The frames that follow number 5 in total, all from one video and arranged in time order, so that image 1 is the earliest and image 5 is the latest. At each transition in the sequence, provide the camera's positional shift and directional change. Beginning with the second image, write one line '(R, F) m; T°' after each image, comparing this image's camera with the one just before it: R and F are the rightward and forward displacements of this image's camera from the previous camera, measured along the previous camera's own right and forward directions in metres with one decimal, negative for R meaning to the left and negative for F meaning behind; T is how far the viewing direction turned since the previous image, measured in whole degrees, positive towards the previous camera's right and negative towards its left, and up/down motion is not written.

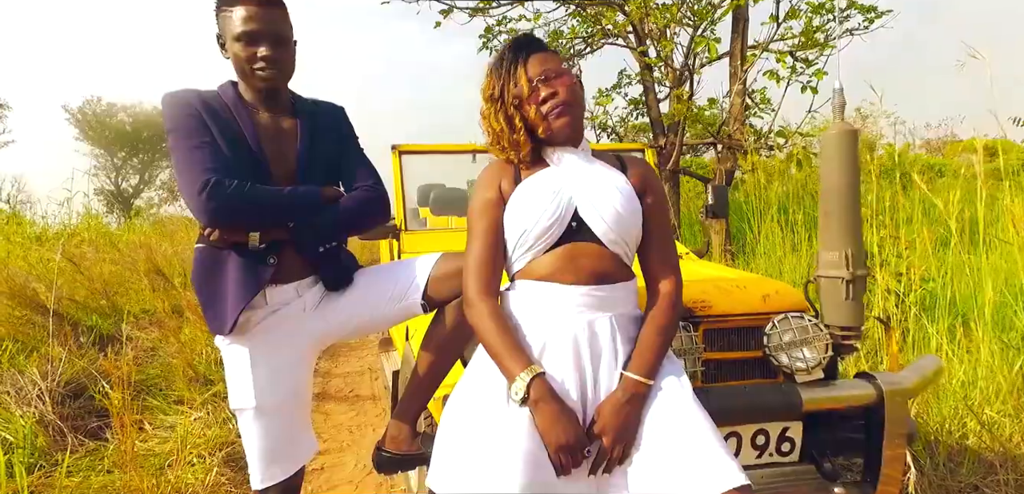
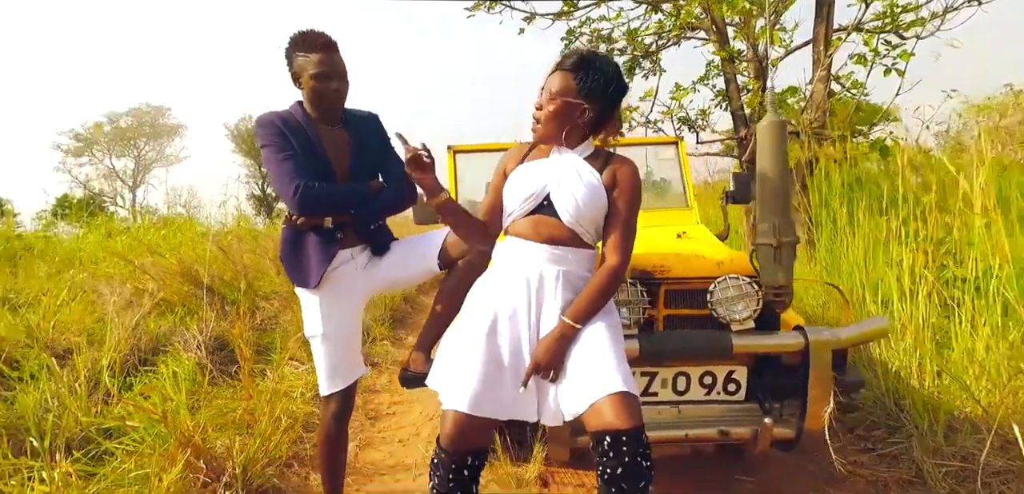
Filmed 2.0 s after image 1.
(+0.5, -0.5) m; -12°
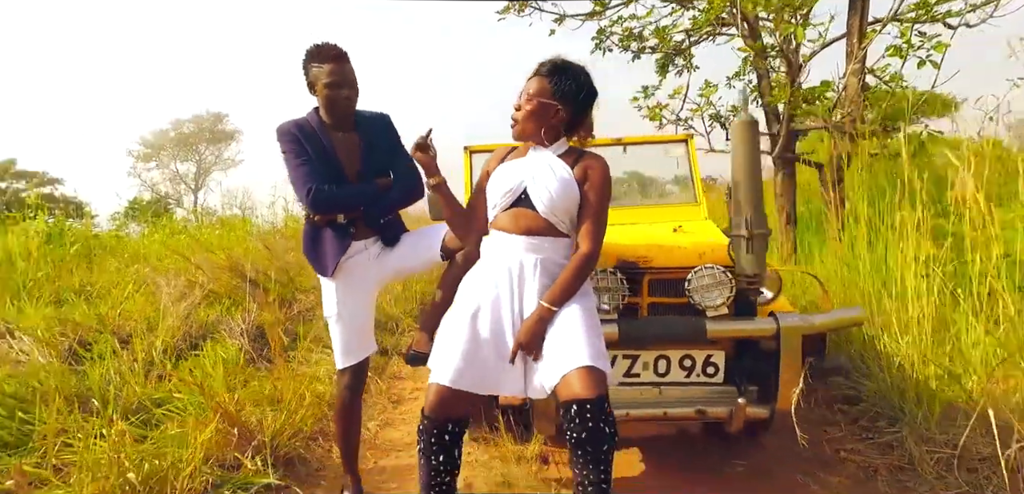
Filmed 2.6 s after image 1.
(+0.2, -0.2) m; -5°
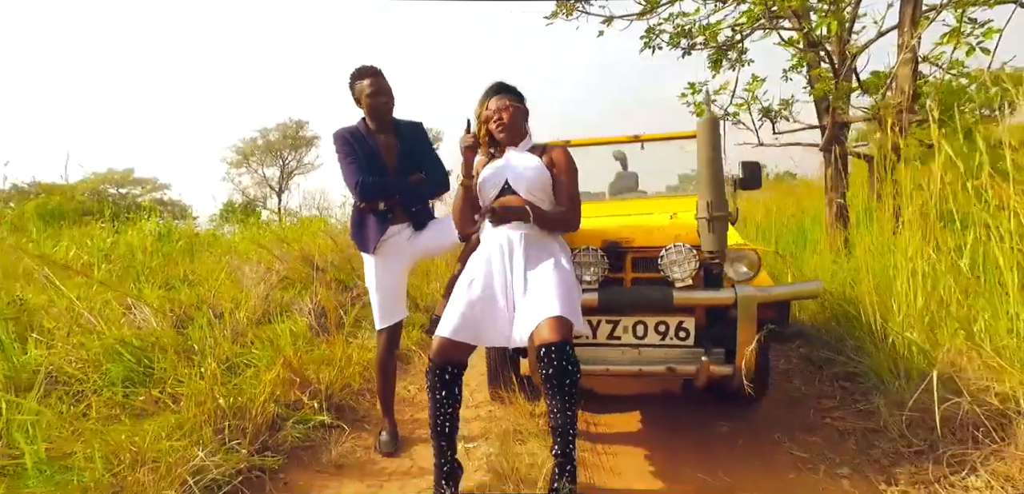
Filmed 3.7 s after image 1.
(+0.3, -0.5) m; -7°
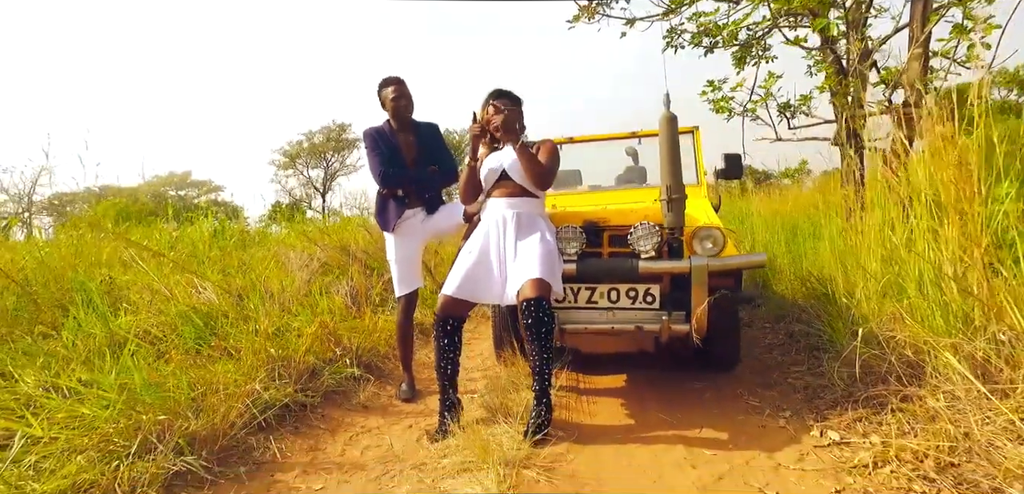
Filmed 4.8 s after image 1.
(+0.3, -0.5) m; -4°
